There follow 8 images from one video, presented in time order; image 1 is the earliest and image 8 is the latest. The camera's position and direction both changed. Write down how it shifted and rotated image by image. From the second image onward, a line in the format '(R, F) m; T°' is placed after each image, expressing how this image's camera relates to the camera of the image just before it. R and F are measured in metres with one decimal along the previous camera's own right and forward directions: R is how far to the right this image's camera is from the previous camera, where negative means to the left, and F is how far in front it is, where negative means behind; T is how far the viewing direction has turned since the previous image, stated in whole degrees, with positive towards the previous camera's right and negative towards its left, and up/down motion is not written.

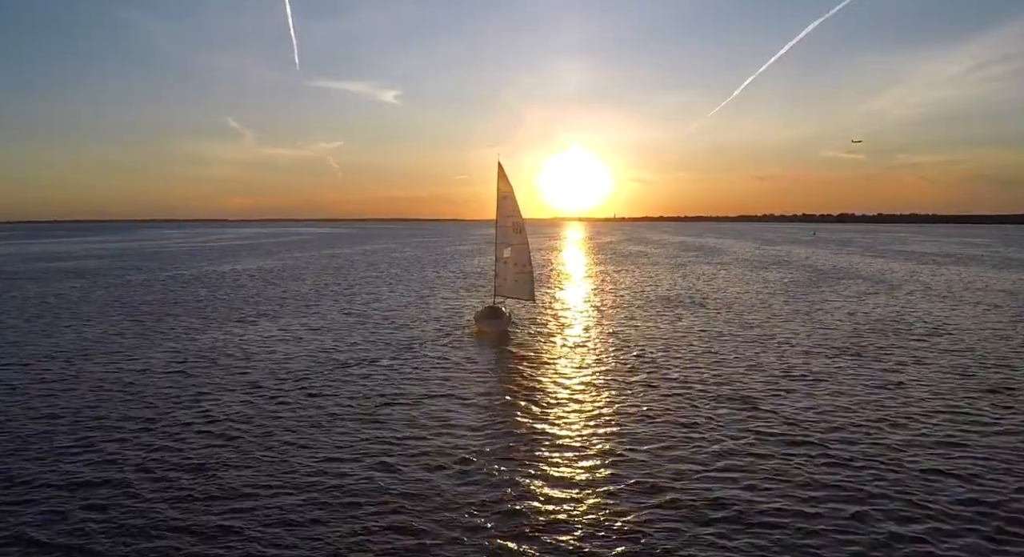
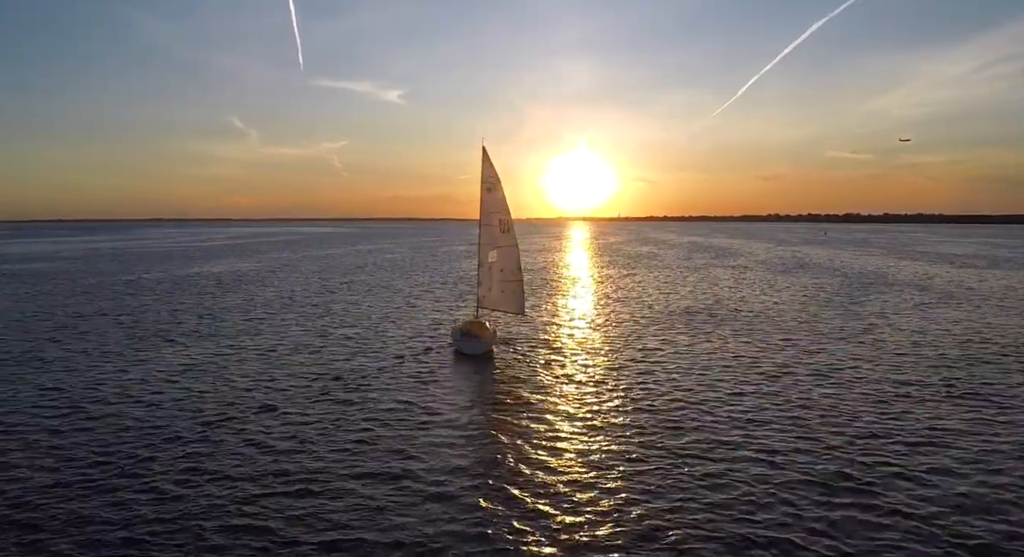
(+0.8, +8.0) m; 0°
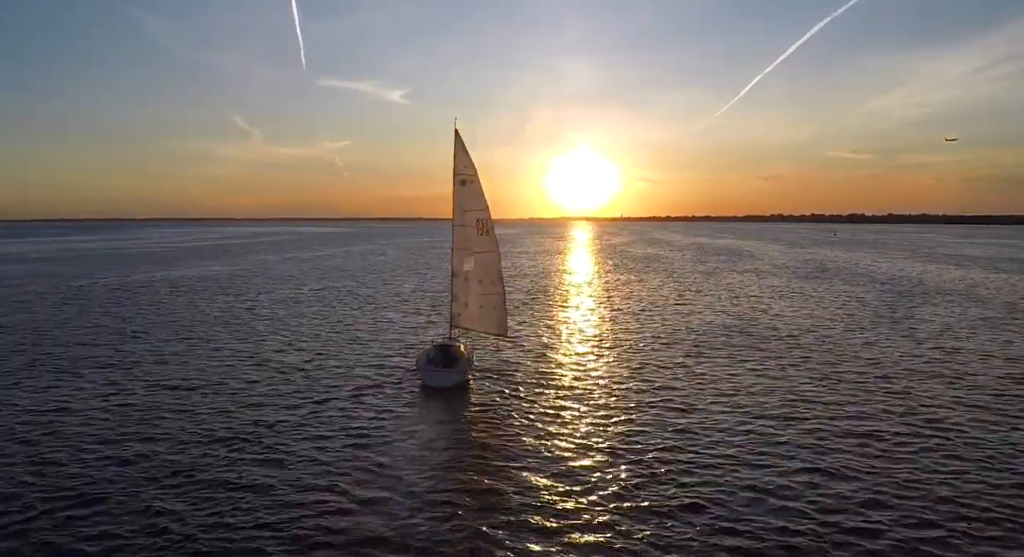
(+0.9, +7.2) m; 0°
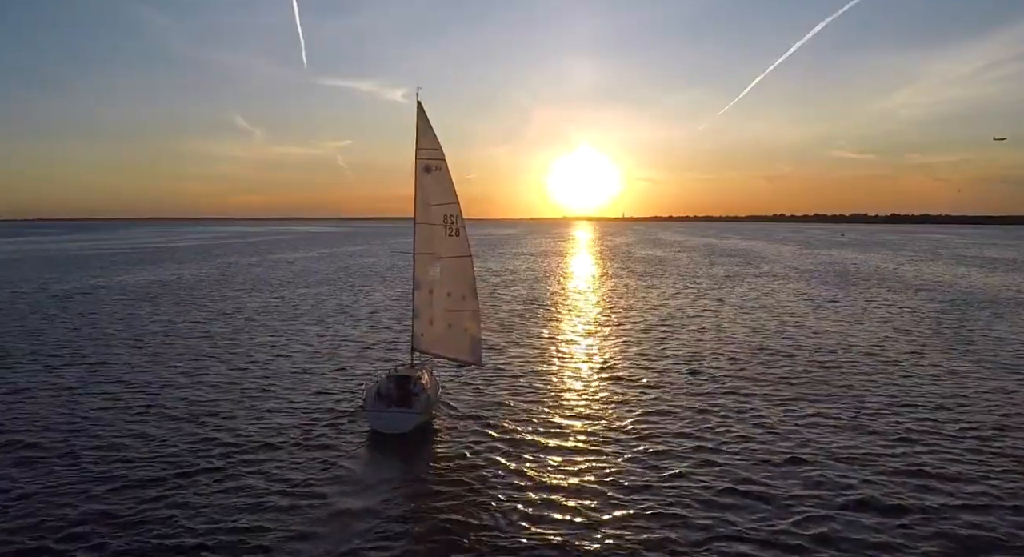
(+0.8, +6.3) m; 0°
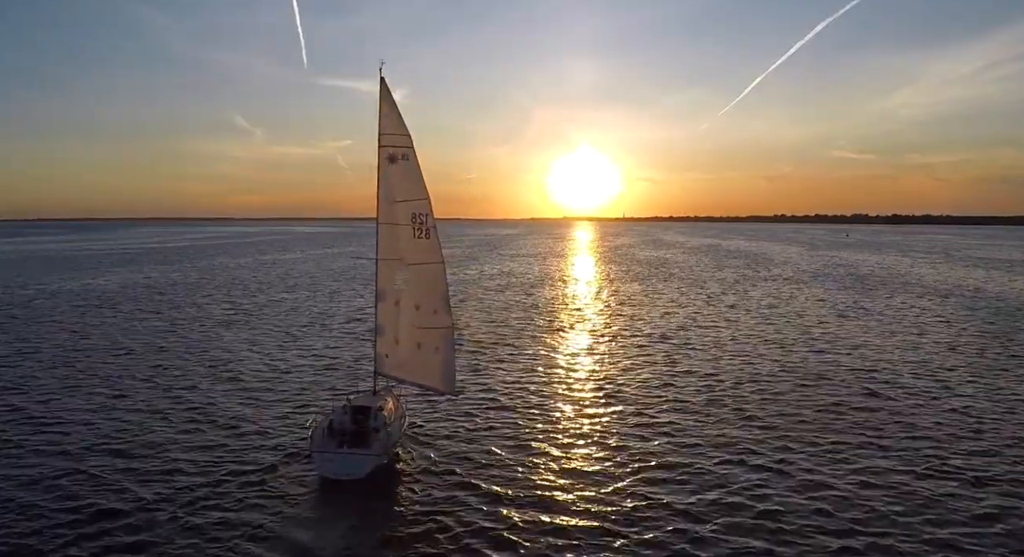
(+0.5, +3.8) m; 0°
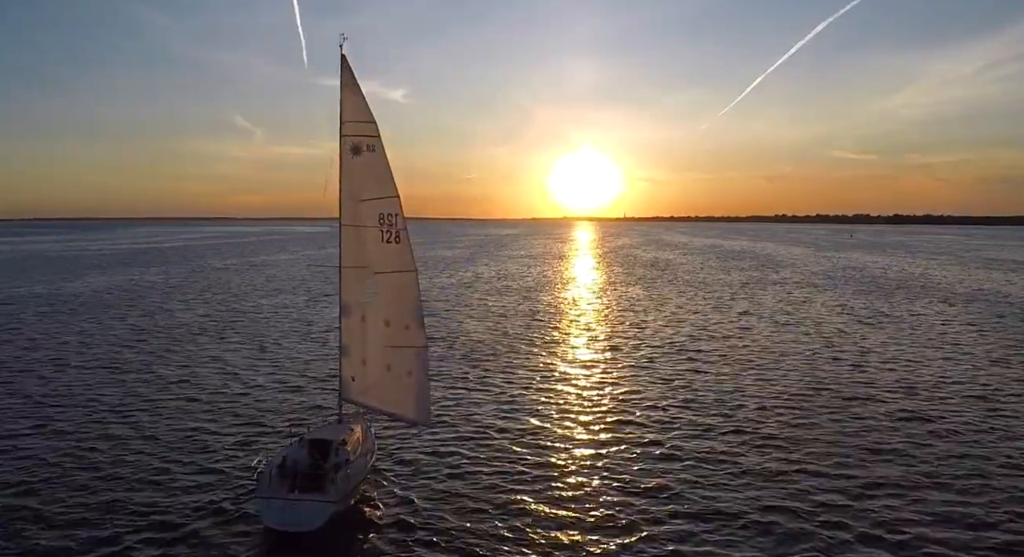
(+0.3, +2.7) m; 0°
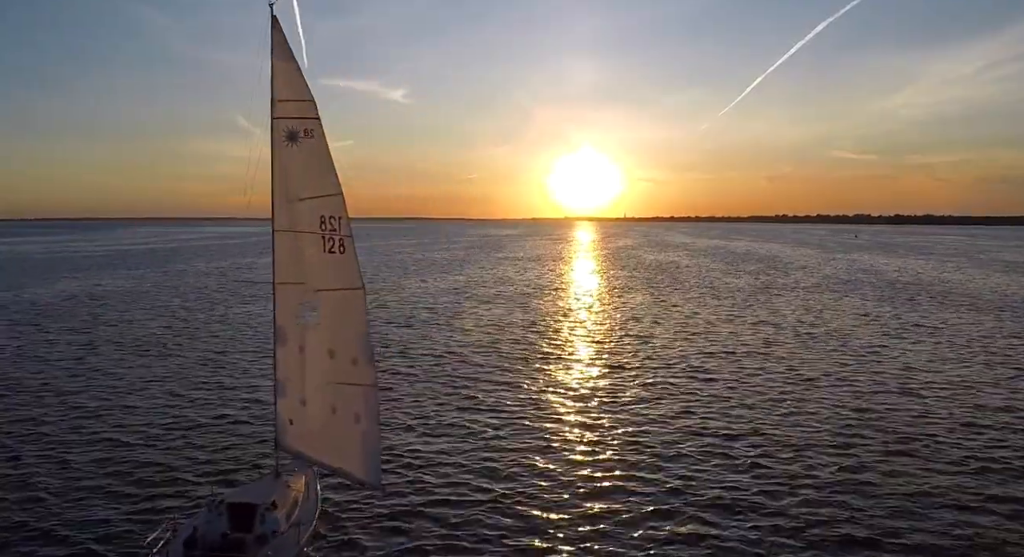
(+0.4, +3.3) m; 0°
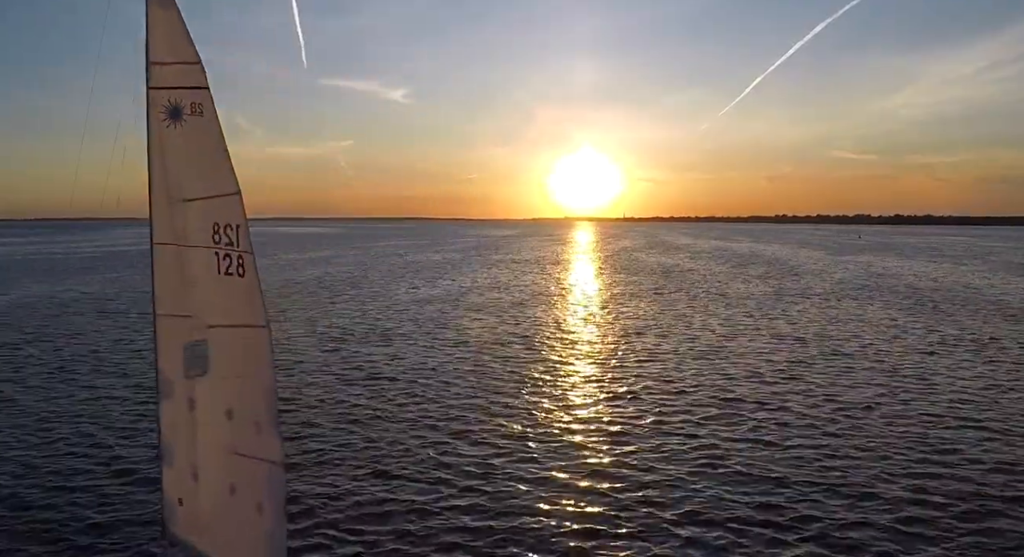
(+0.4, +3.2) m; 0°
